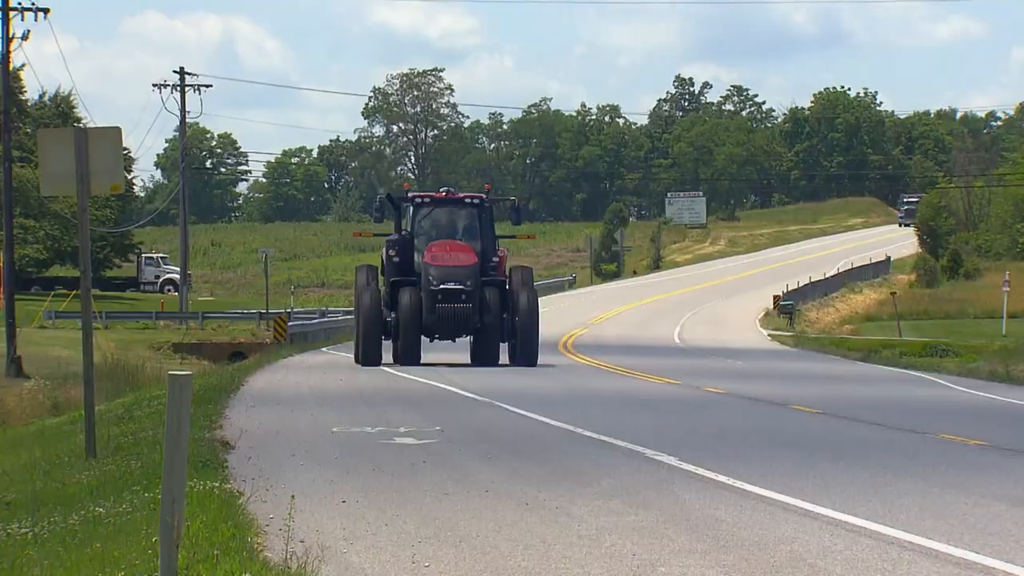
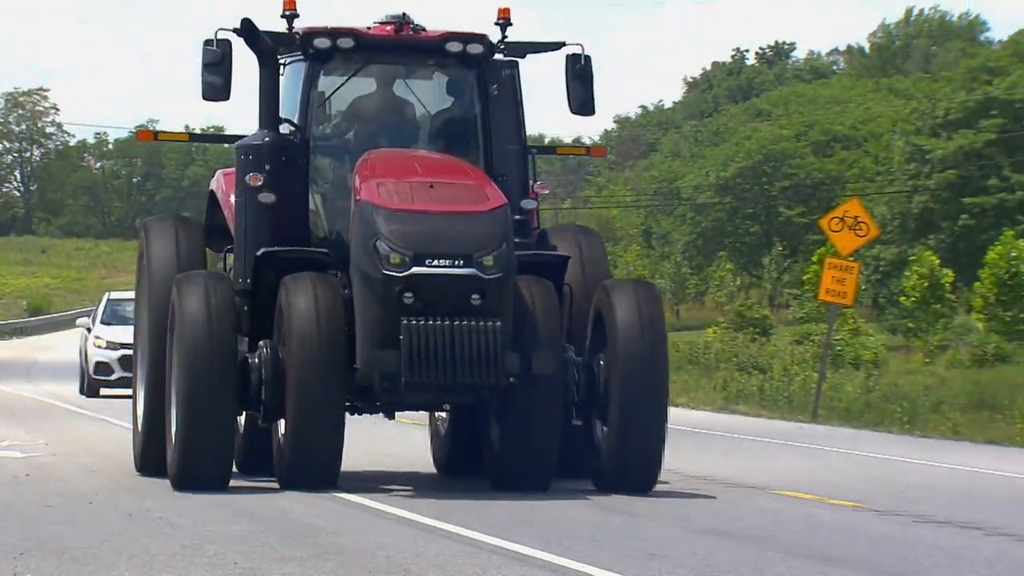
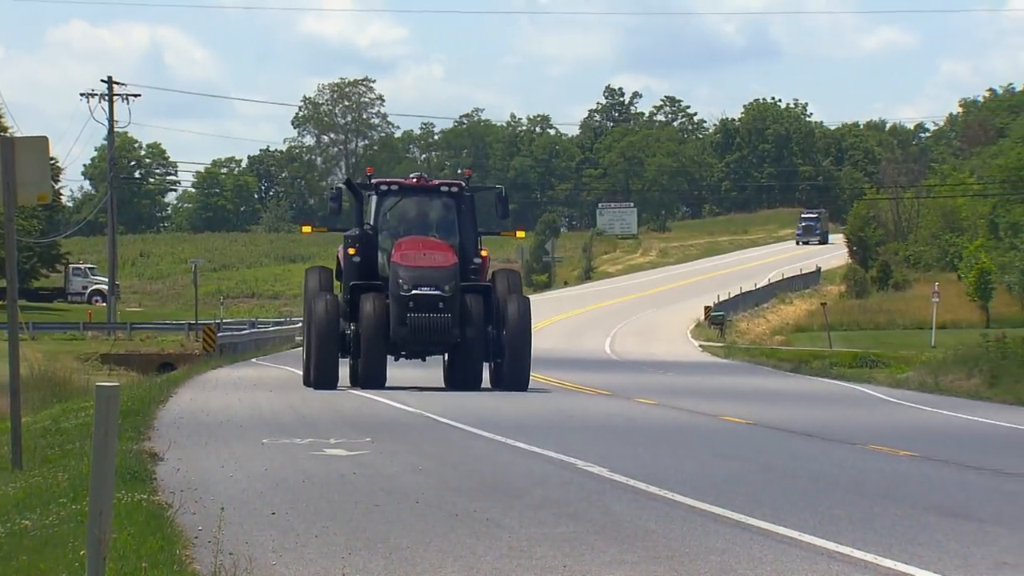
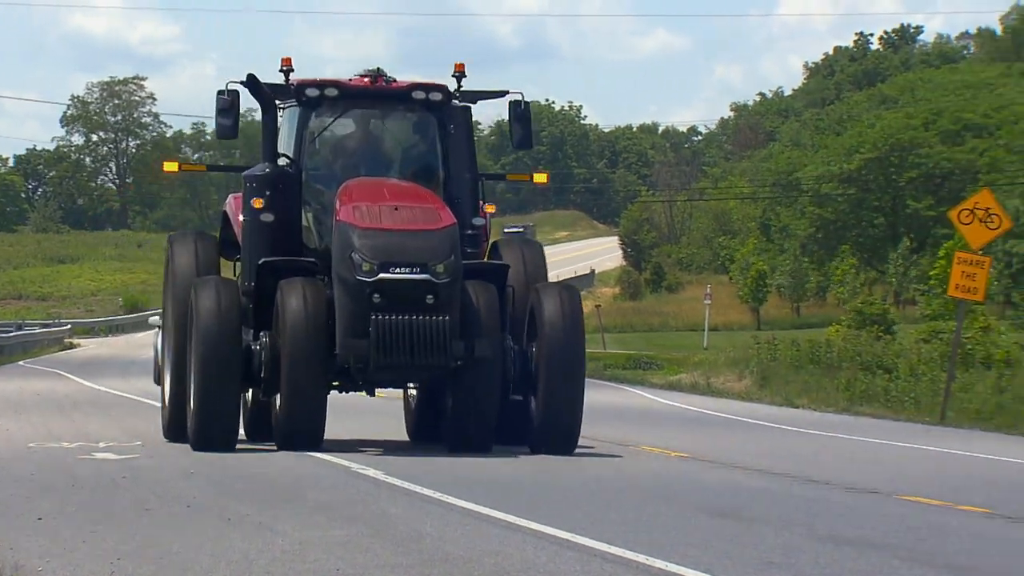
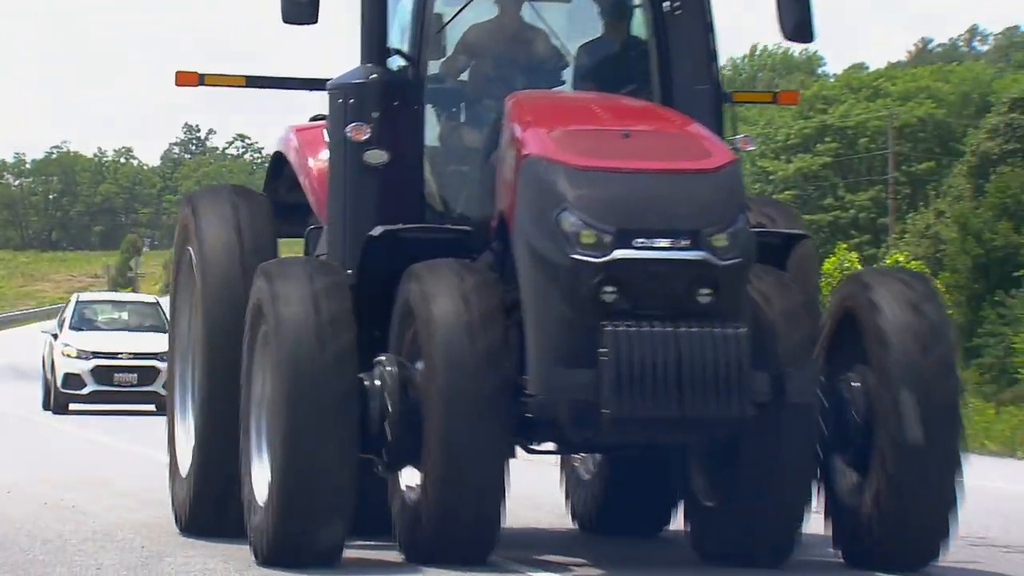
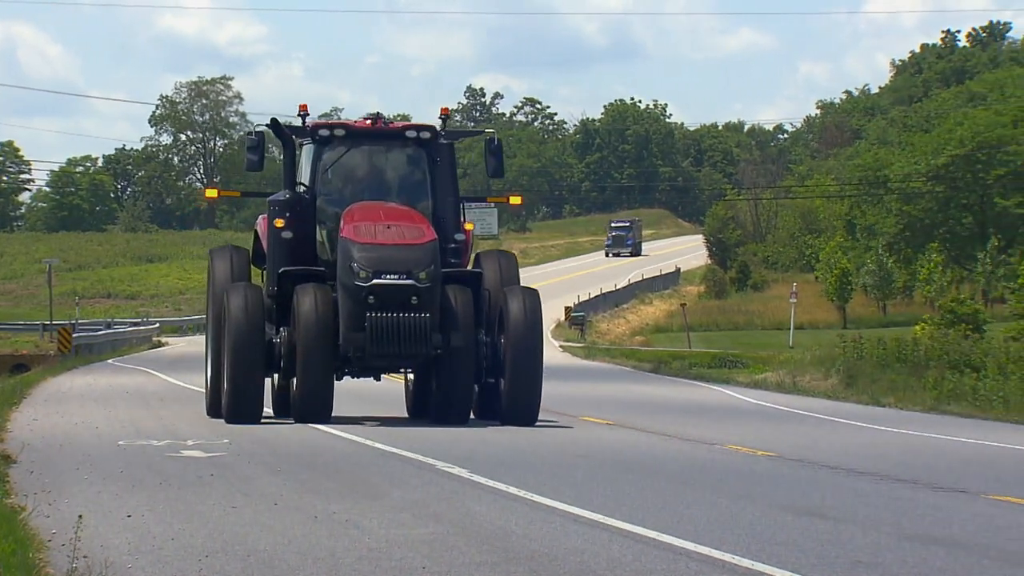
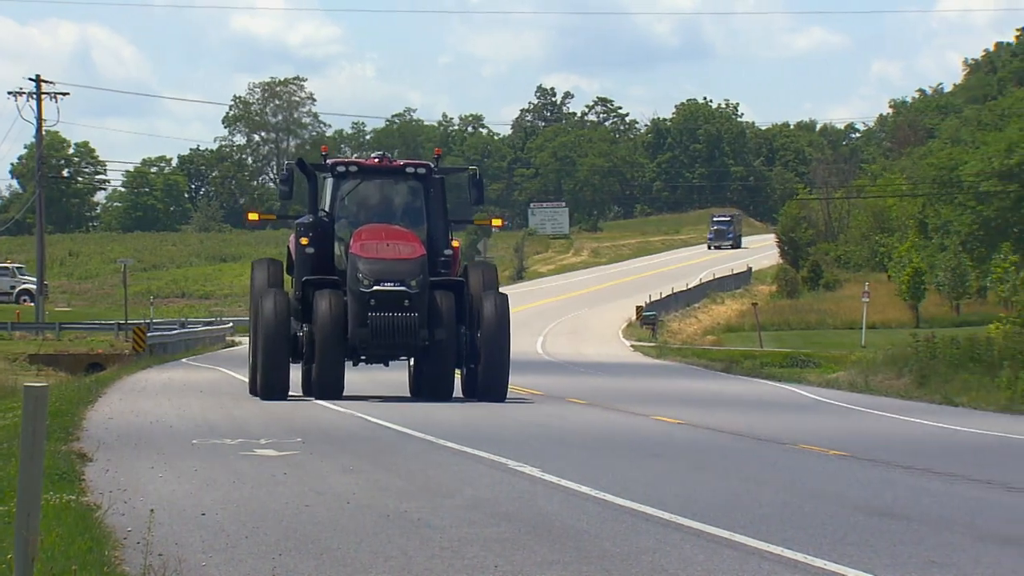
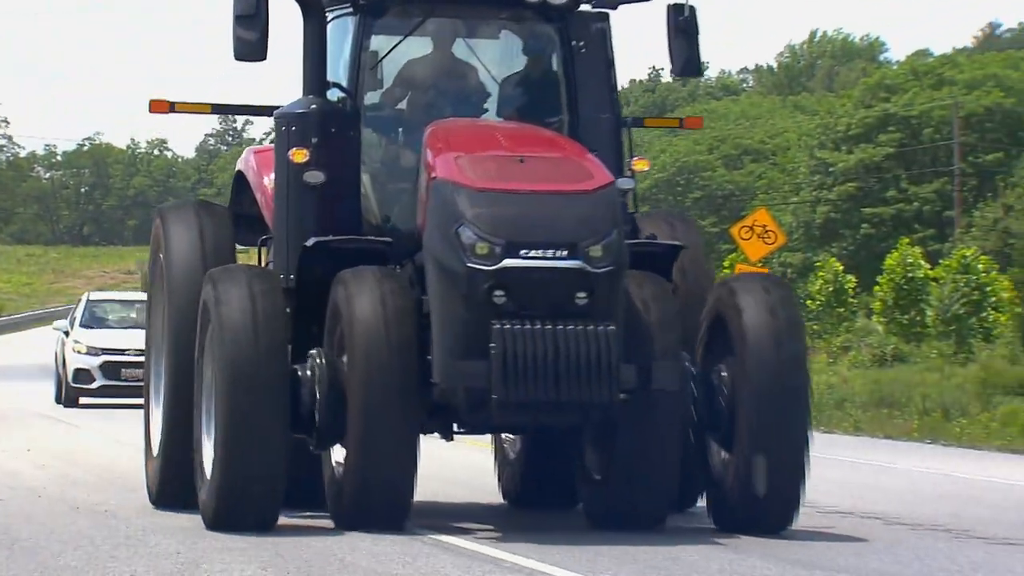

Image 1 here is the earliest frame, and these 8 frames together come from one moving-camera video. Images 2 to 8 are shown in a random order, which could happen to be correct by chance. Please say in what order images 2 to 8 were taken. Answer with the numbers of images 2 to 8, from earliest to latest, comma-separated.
3, 7, 6, 4, 2, 8, 5
